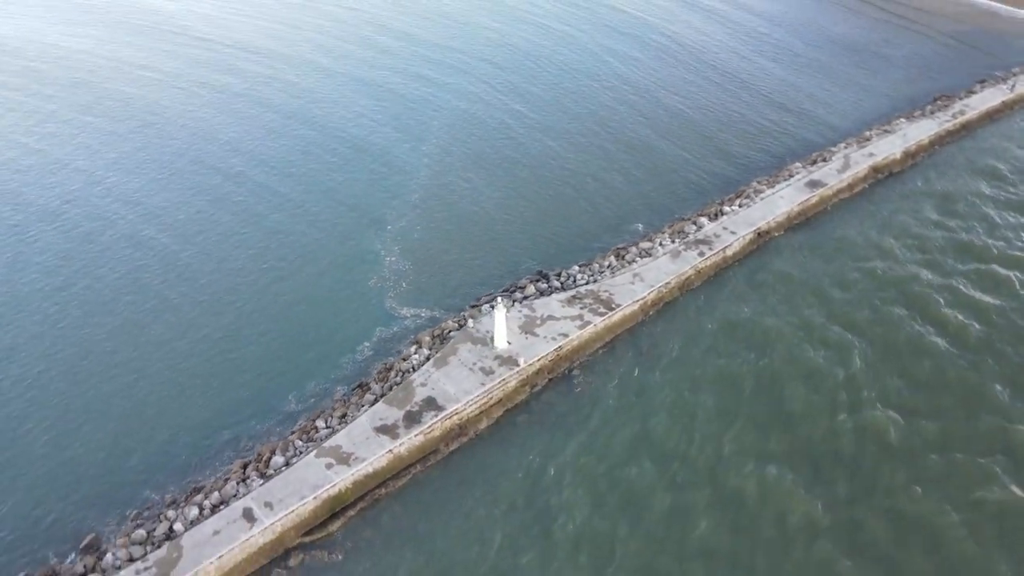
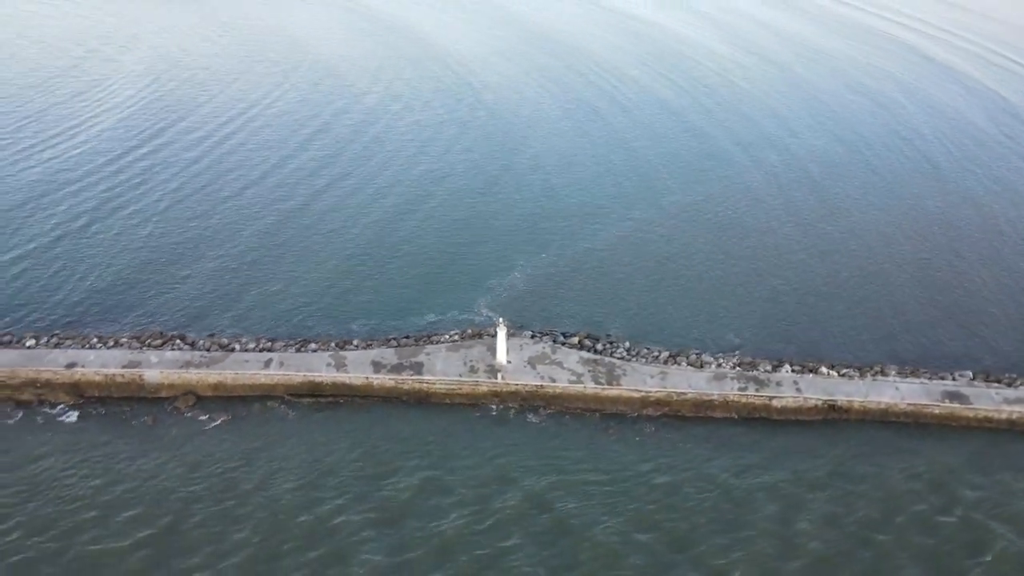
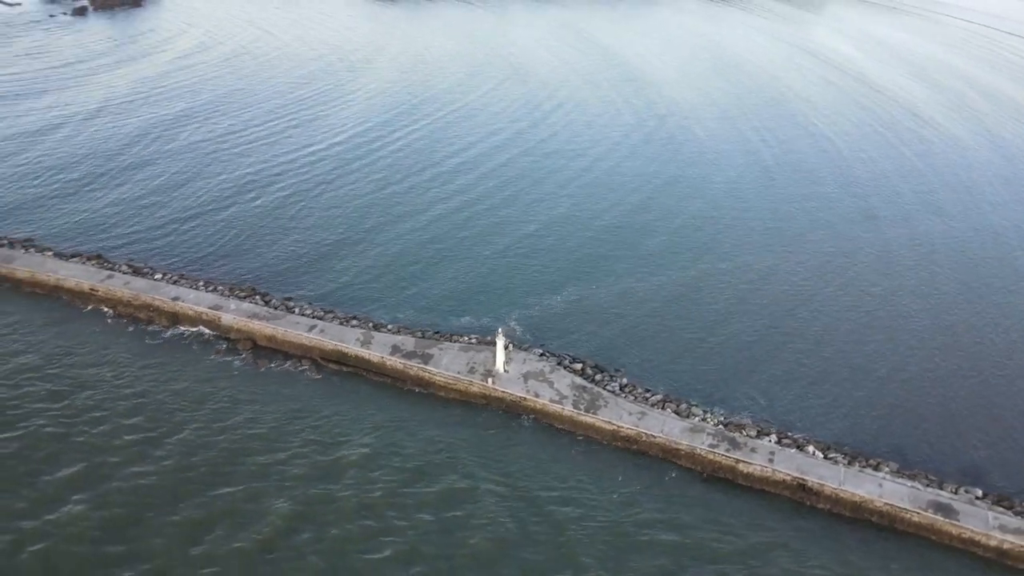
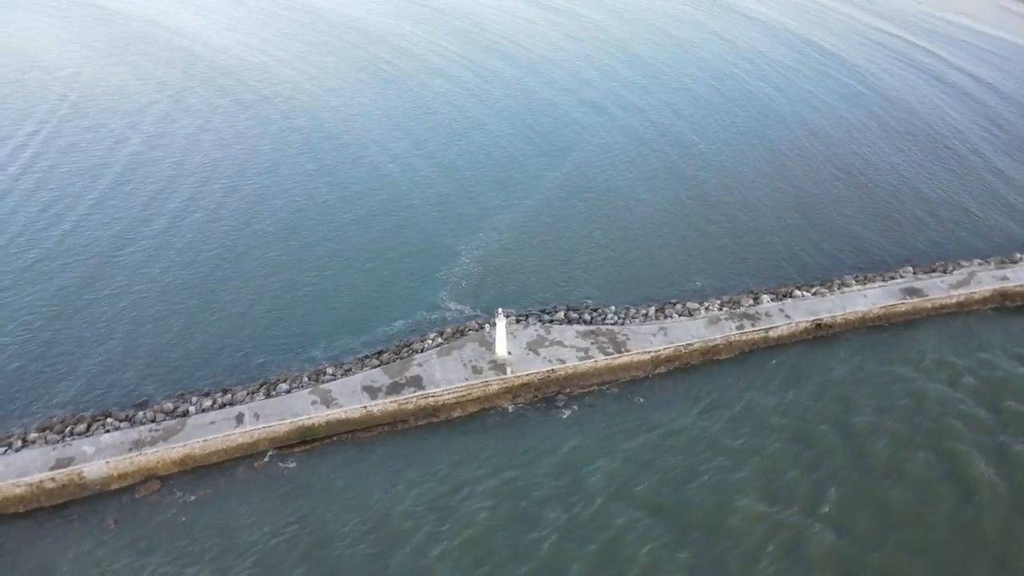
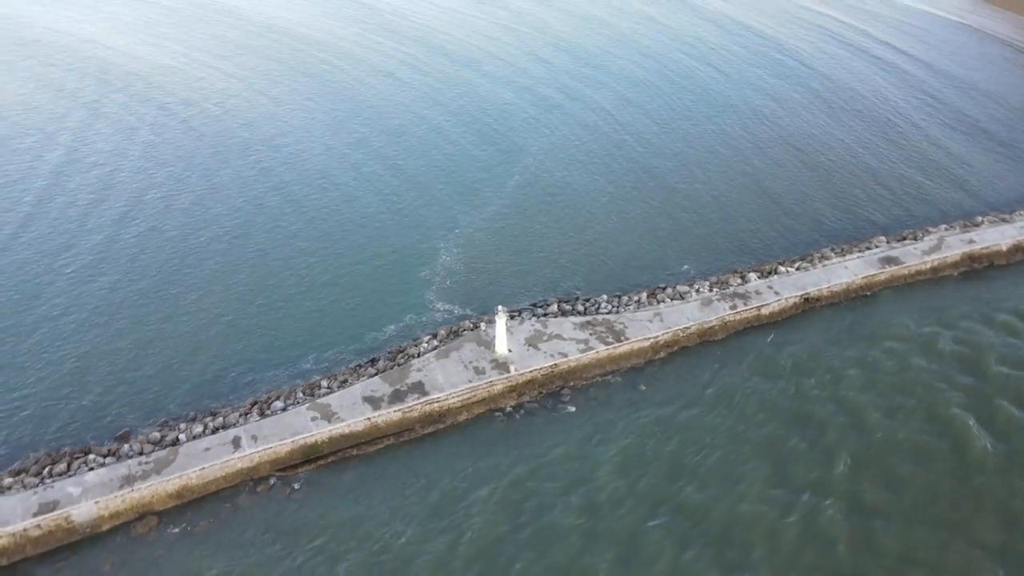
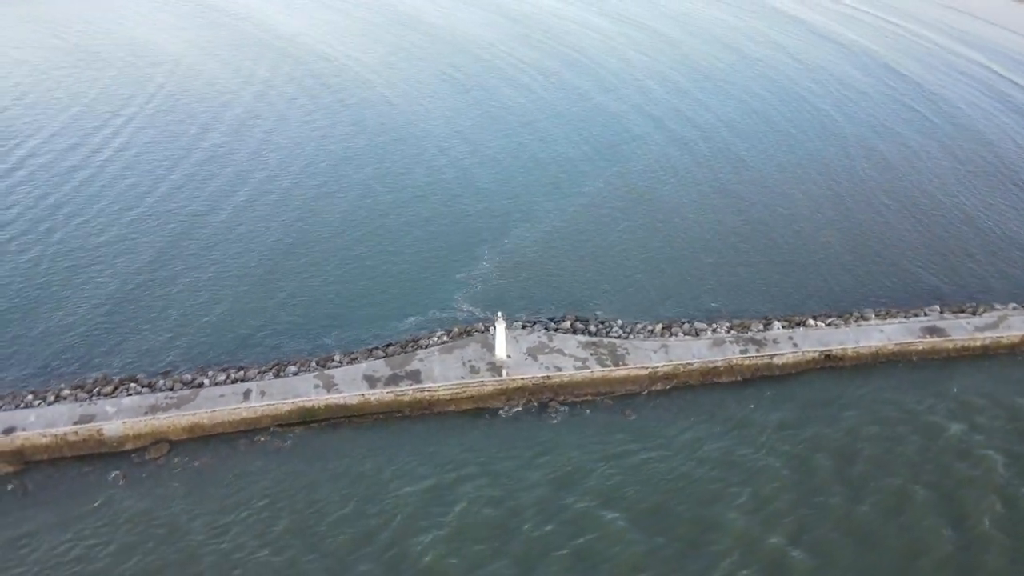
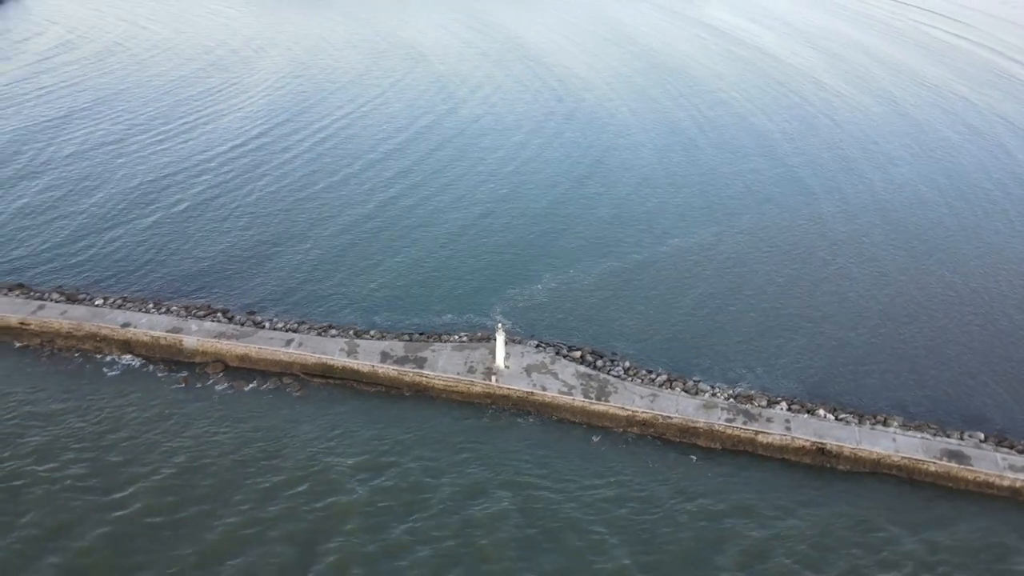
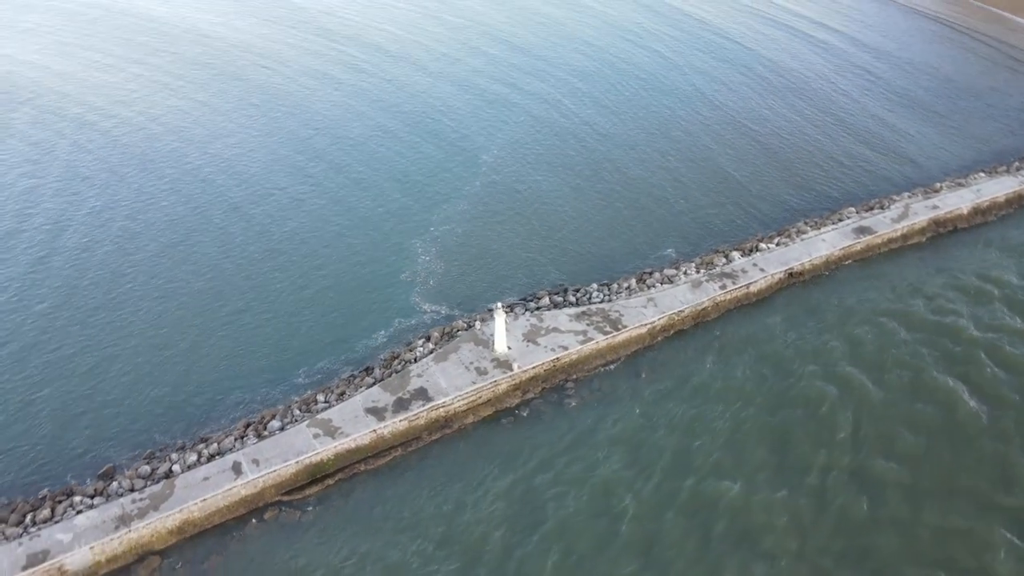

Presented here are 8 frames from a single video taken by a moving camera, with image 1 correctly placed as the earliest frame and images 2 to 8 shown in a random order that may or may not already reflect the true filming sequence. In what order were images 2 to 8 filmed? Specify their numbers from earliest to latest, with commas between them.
8, 5, 4, 6, 2, 7, 3
